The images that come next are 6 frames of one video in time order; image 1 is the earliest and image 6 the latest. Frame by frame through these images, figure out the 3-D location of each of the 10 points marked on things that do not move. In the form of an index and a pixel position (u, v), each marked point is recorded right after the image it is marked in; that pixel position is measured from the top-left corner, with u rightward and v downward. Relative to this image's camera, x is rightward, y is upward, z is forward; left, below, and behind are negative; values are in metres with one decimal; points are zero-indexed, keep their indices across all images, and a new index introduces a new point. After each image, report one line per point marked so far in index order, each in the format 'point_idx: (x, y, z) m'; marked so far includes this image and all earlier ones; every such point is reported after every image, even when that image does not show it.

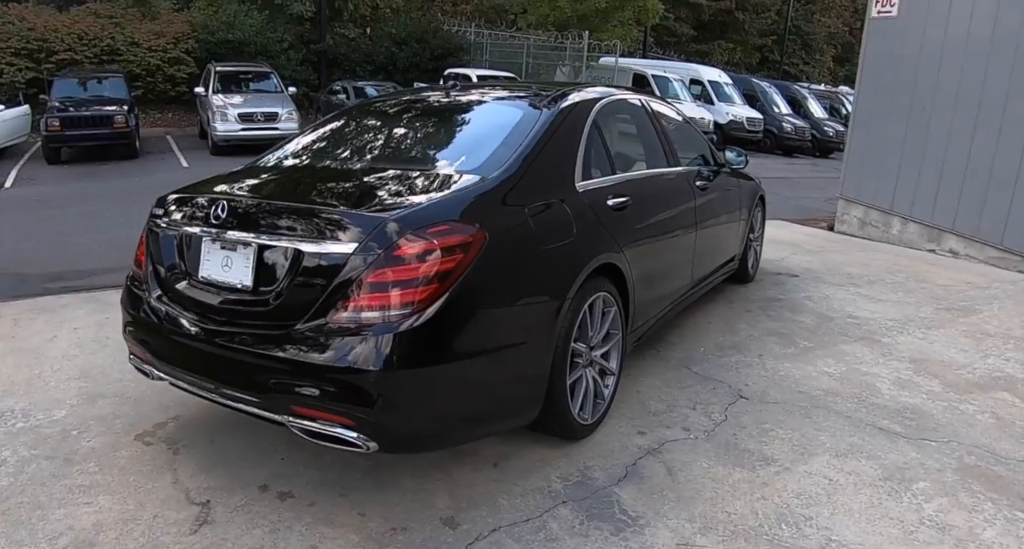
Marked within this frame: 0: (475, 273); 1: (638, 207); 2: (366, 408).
0: (-0.1, 0.0, +2.6) m
1: (+0.6, +0.3, +3.6) m
2: (-0.5, -0.5, +2.6) m
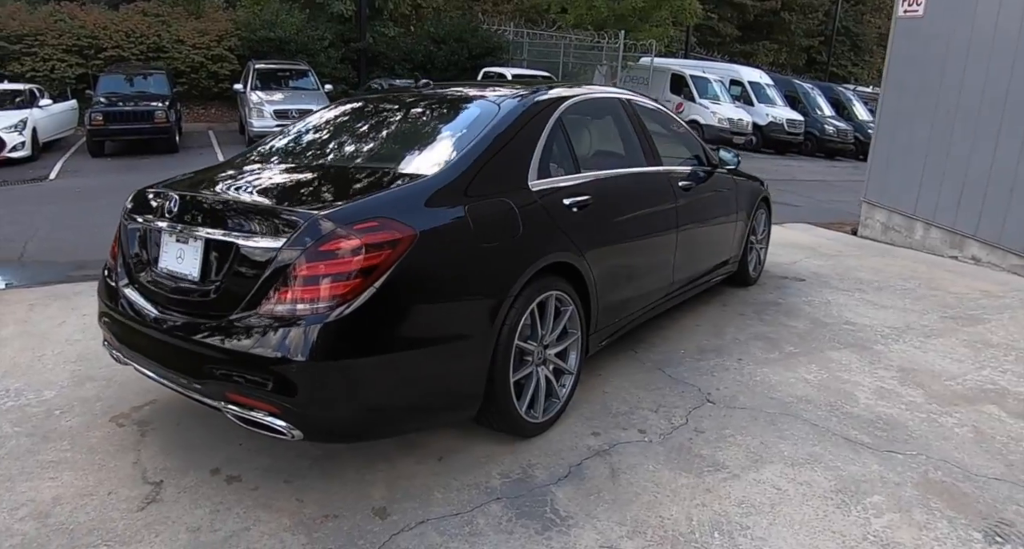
0: (-0.4, 0.0, +2.6) m
1: (+0.4, +0.3, +3.5) m
2: (-0.8, -0.4, +2.6) m
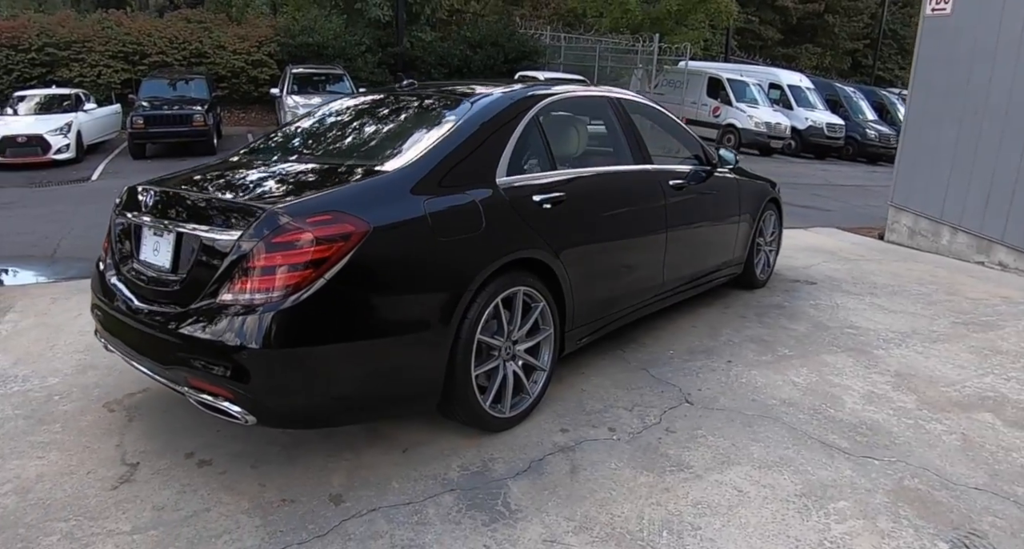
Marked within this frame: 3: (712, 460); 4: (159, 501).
0: (-0.6, 0.0, +2.7) m
1: (+0.3, +0.3, +3.5) m
2: (-1.0, -0.4, +2.6) m
3: (+0.8, -0.7, +3.0) m
4: (-1.4, -0.9, +2.9) m
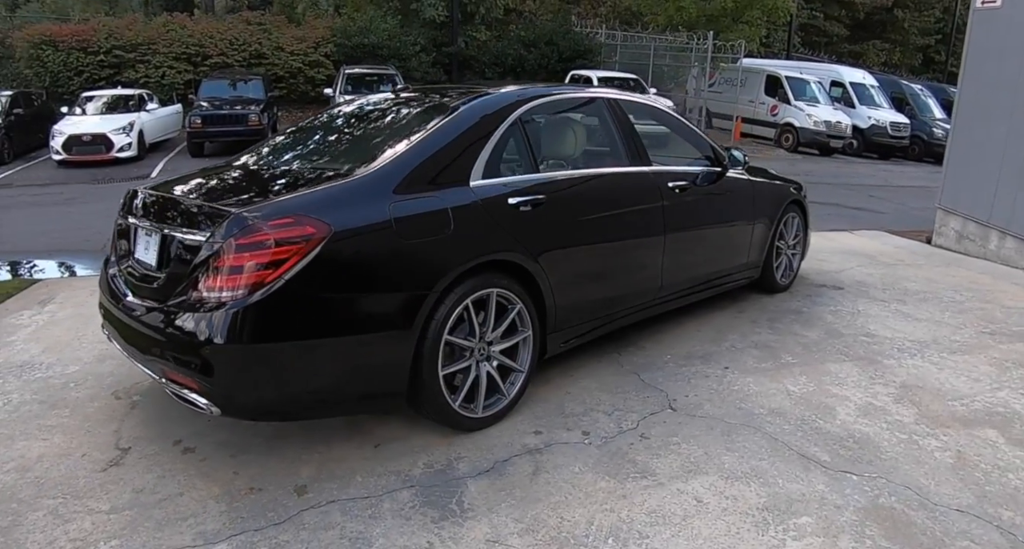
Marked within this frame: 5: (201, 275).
0: (-0.7, +0.1, +2.7) m
1: (+0.3, +0.3, +3.5) m
2: (-1.1, -0.4, +2.7) m
3: (+0.7, -0.8, +2.9) m
4: (-1.5, -0.9, +3.0) m
5: (-1.2, 0.0, +2.8) m
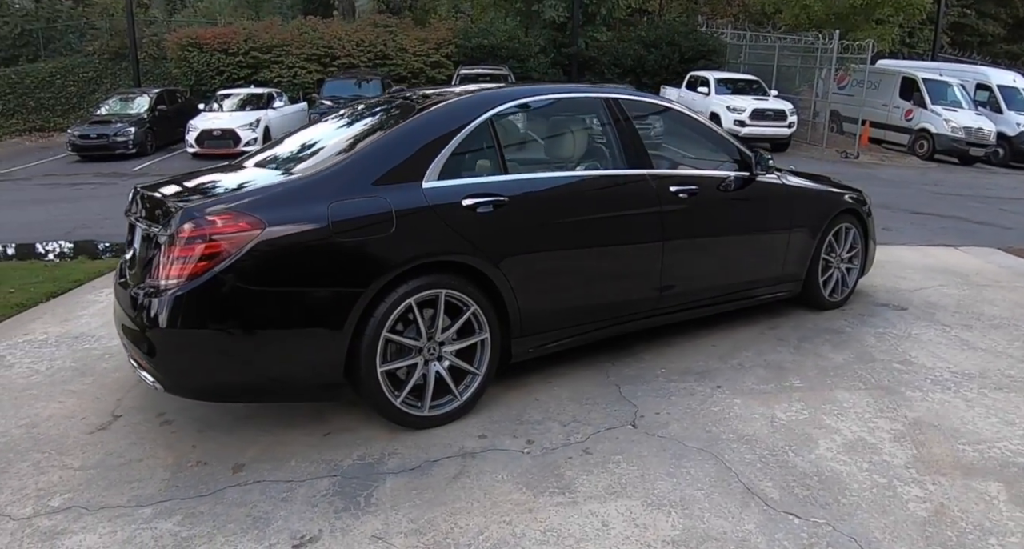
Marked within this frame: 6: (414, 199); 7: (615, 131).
0: (-1.0, +0.1, +2.8) m
1: (+0.1, +0.3, +3.4) m
2: (-1.4, -0.3, +2.9) m
3: (+0.3, -0.8, +2.7) m
4: (-1.8, -0.8, +3.3) m
5: (-1.4, +0.1, +3.0) m
6: (-0.4, +0.3, +3.1) m
7: (+0.6, +0.7, +3.8) m
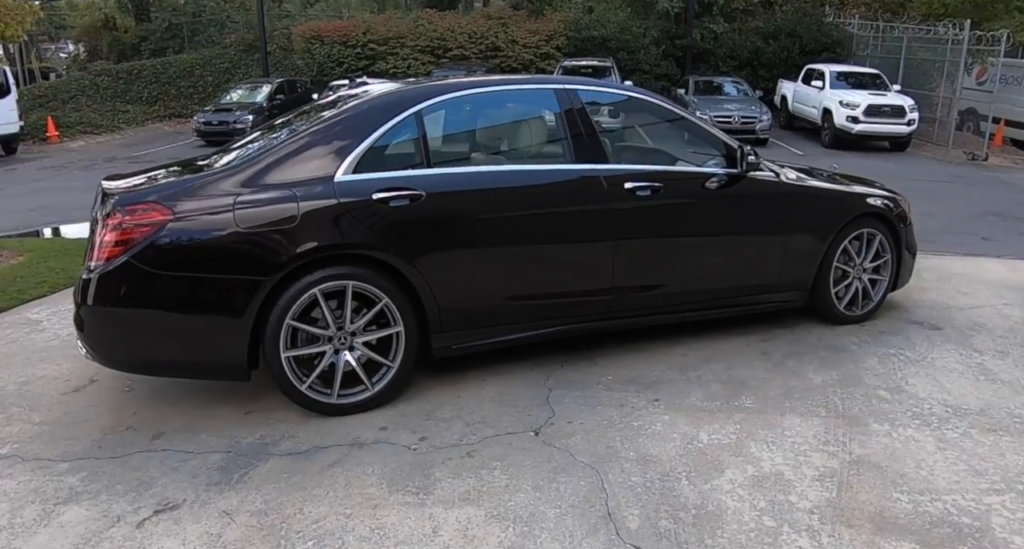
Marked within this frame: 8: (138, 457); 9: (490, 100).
0: (-1.4, +0.2, +3.0) m
1: (-0.2, +0.3, +3.3) m
2: (-1.8, -0.2, +3.2) m
3: (-0.2, -0.8, +2.7) m
4: (-2.1, -0.6, +3.6) m
5: (-1.8, +0.2, +3.2) m
6: (-0.8, +0.4, +3.2) m
7: (+0.3, +0.7, +3.6) m
8: (-1.5, -0.8, +3.1) m
9: (-0.1, +0.9, +3.6) m
